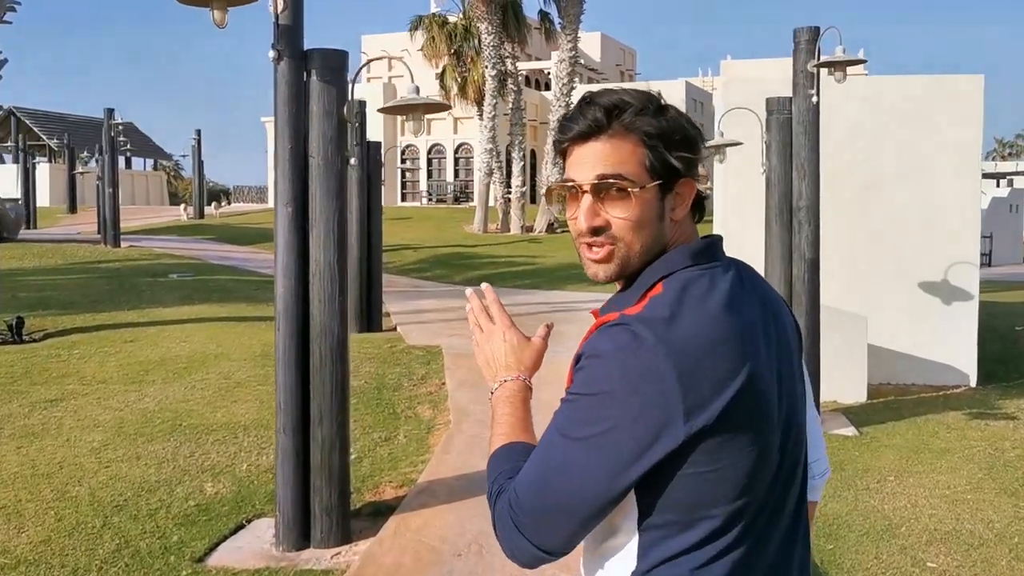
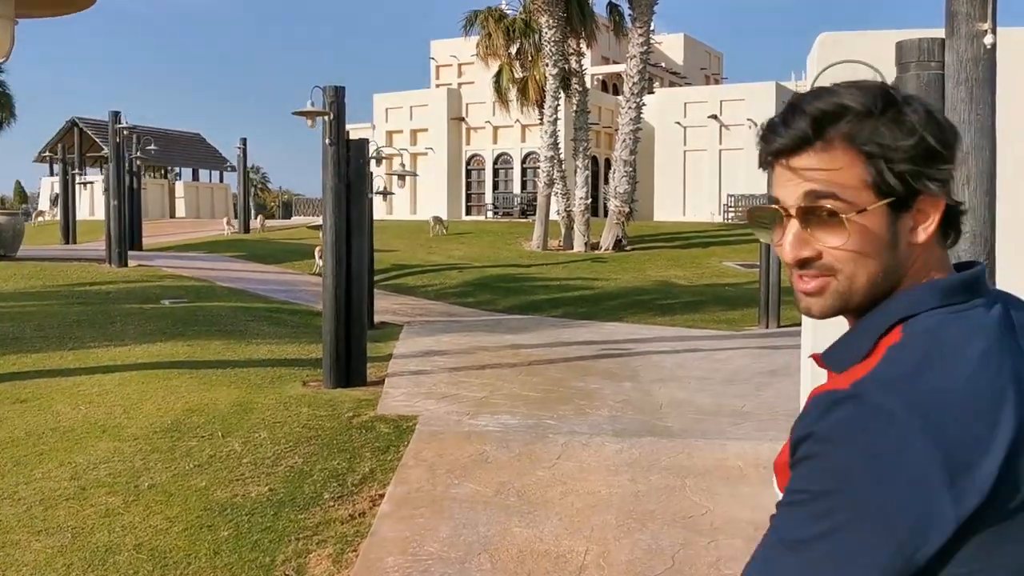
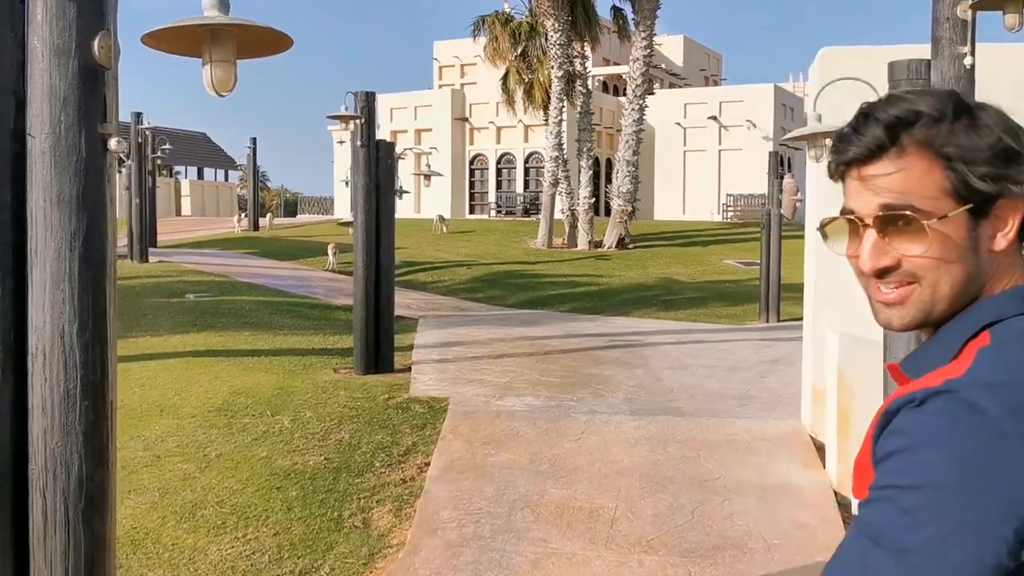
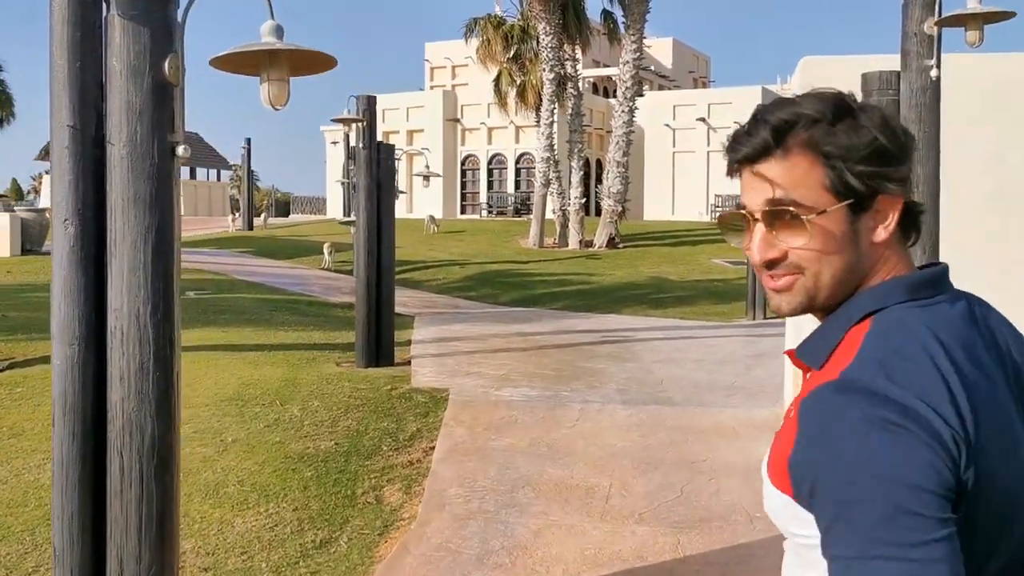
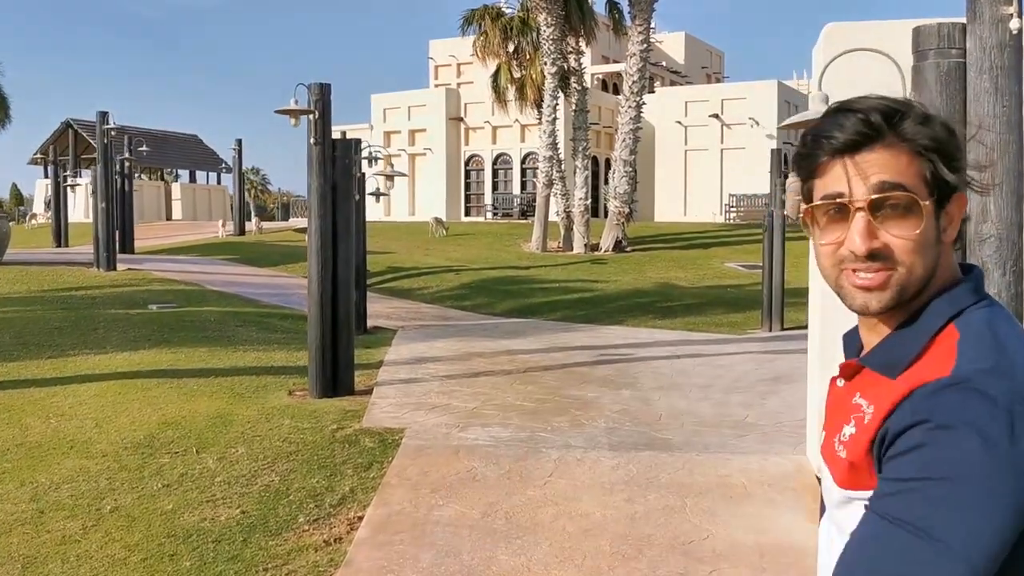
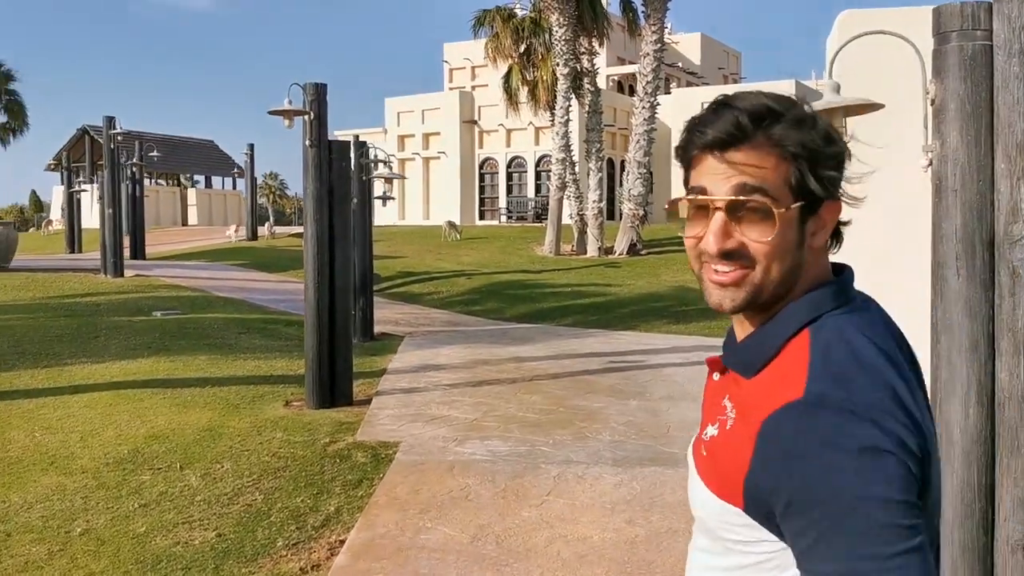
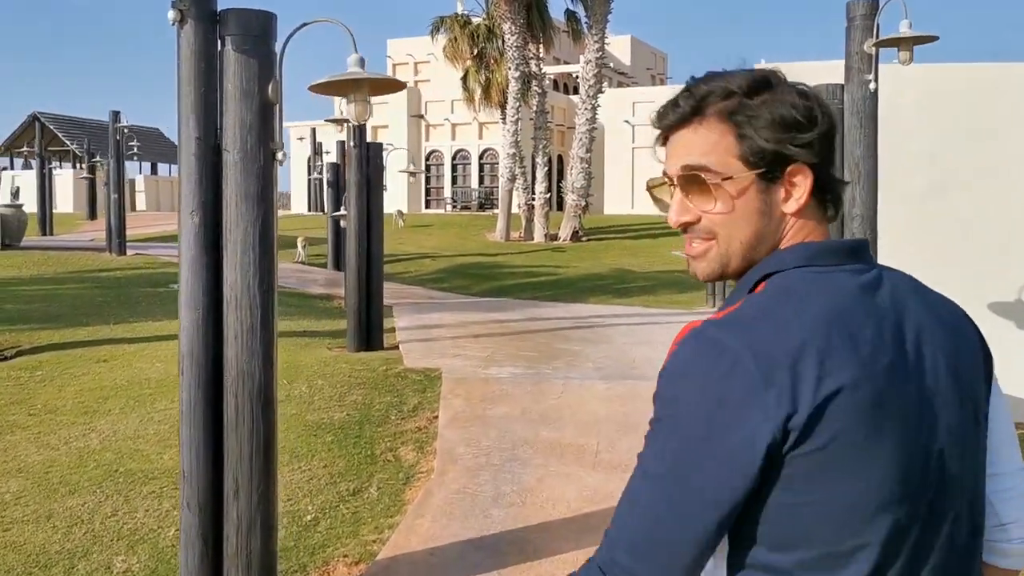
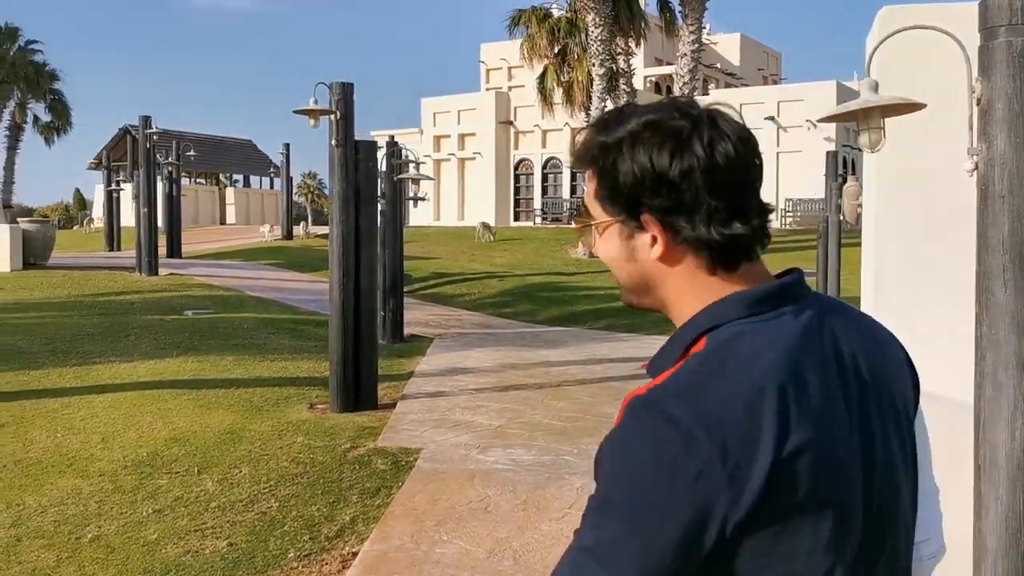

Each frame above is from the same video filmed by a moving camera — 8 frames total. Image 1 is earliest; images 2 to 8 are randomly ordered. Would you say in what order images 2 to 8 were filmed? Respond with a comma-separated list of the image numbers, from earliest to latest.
7, 4, 3, 2, 5, 6, 8
